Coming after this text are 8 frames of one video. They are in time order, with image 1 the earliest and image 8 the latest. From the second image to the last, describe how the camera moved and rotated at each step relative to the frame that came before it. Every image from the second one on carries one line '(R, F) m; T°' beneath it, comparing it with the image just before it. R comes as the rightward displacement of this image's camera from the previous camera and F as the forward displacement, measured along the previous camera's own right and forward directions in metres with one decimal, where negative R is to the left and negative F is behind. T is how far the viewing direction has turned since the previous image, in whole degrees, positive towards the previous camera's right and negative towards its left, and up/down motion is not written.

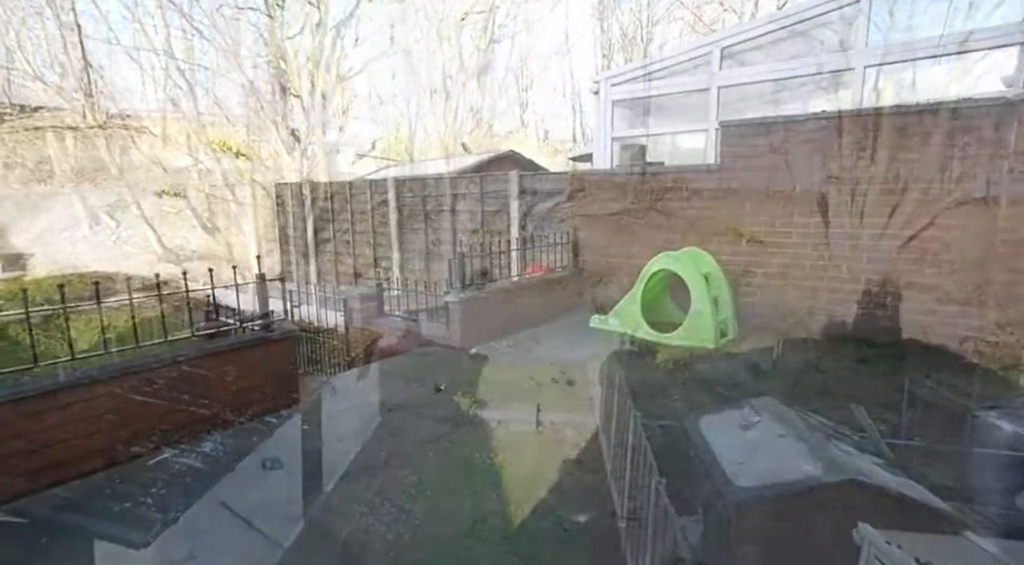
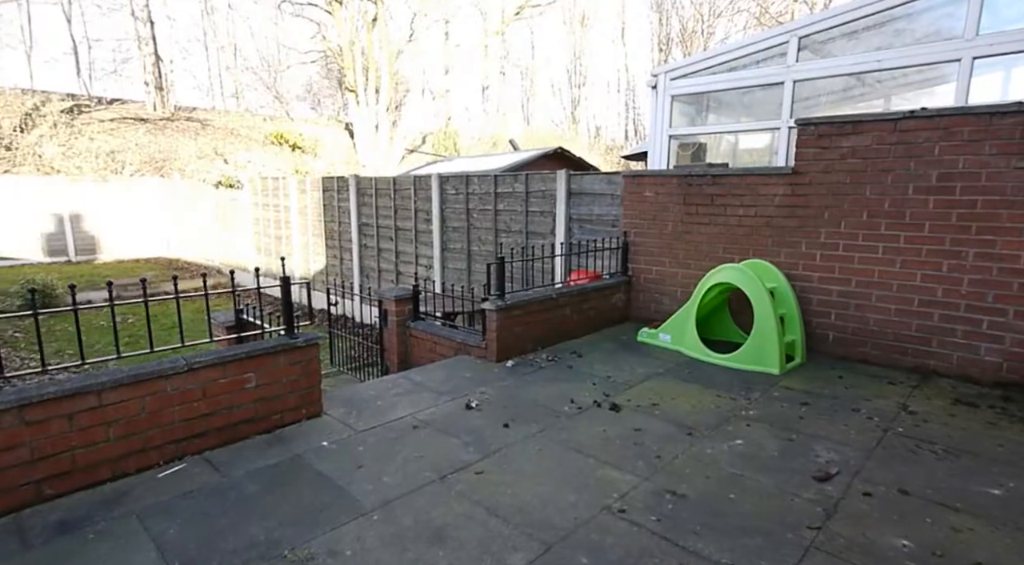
(0.0, +0.3) m; -4°
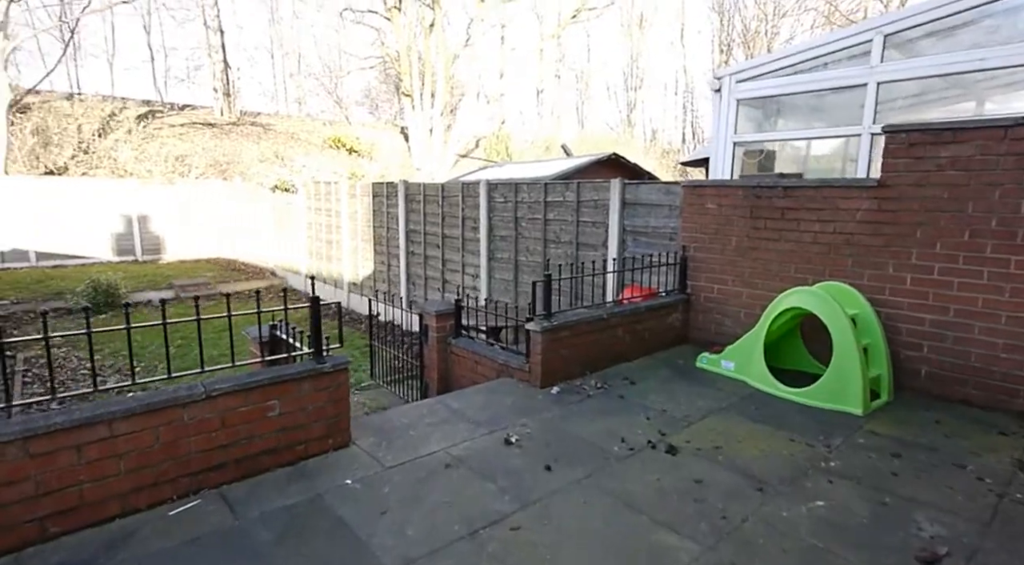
(0.0, +0.3) m; -5°
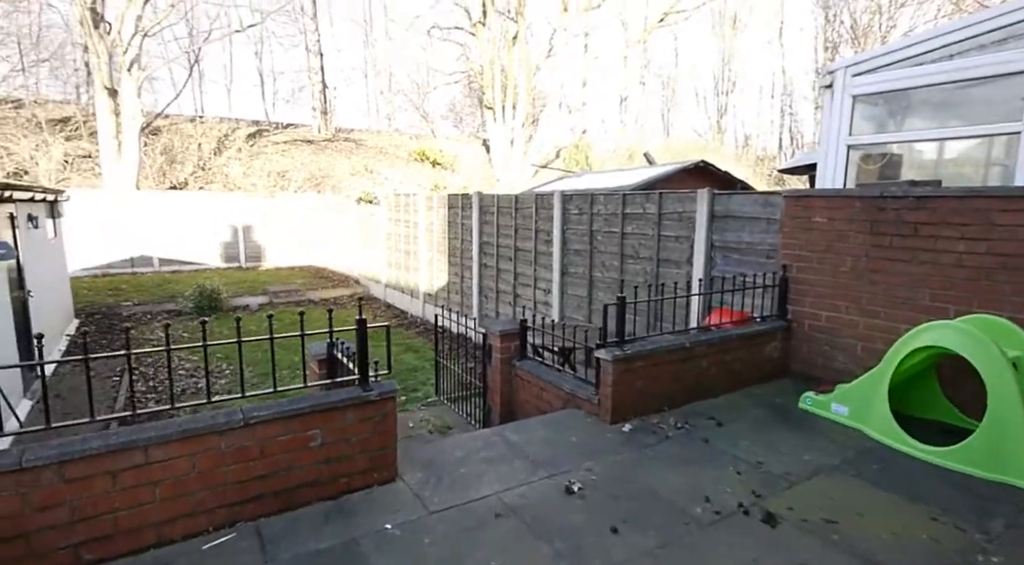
(+0.1, +0.4) m; -8°
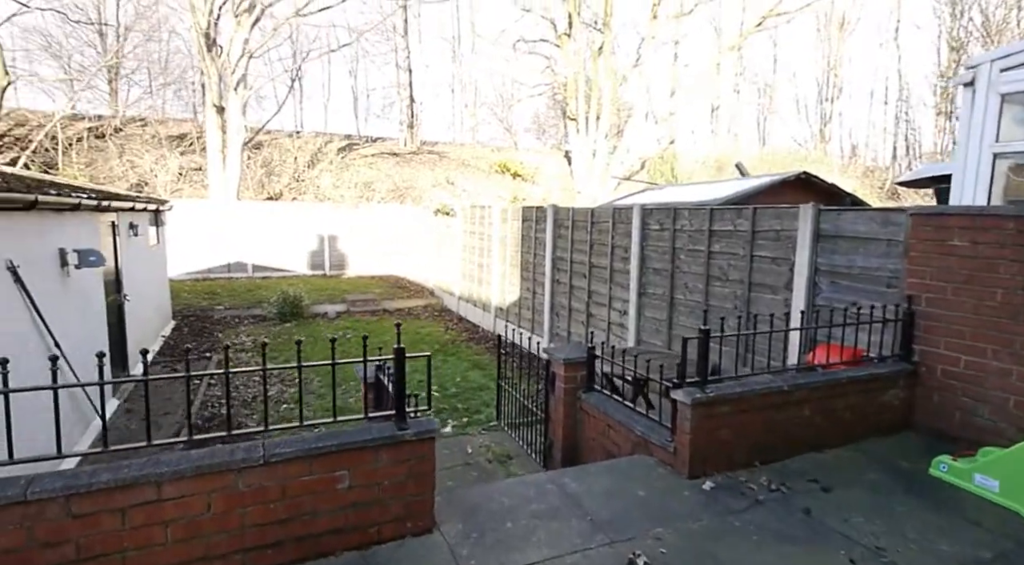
(+0.1, +0.4) m; -8°
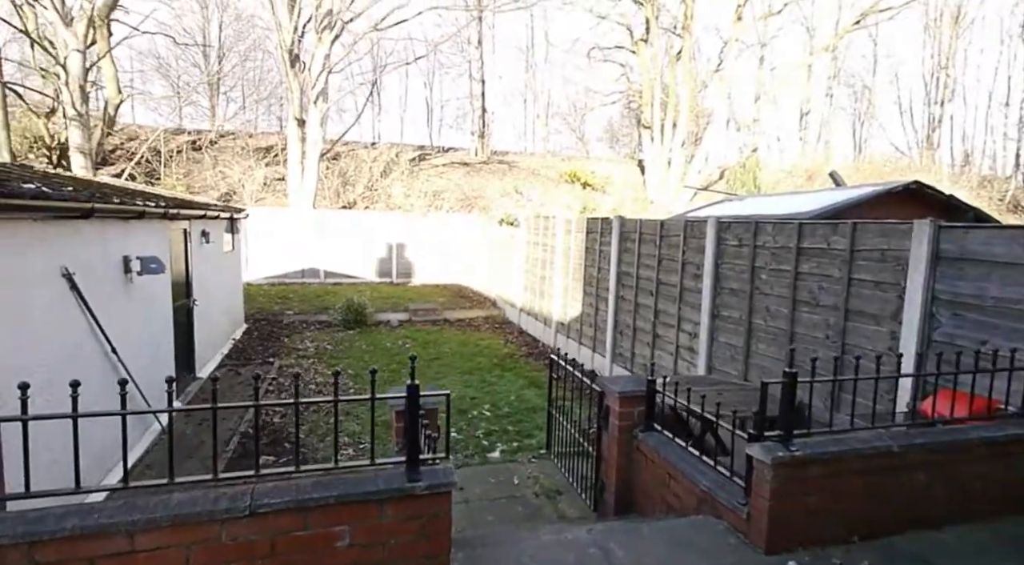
(+0.1, +0.5) m; -7°
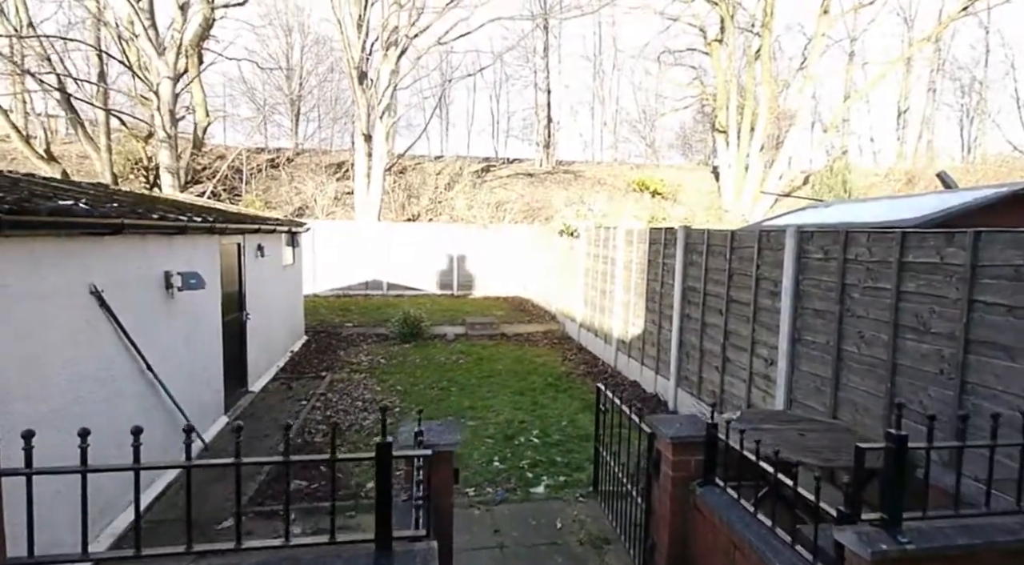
(+0.2, +0.5) m; -7°
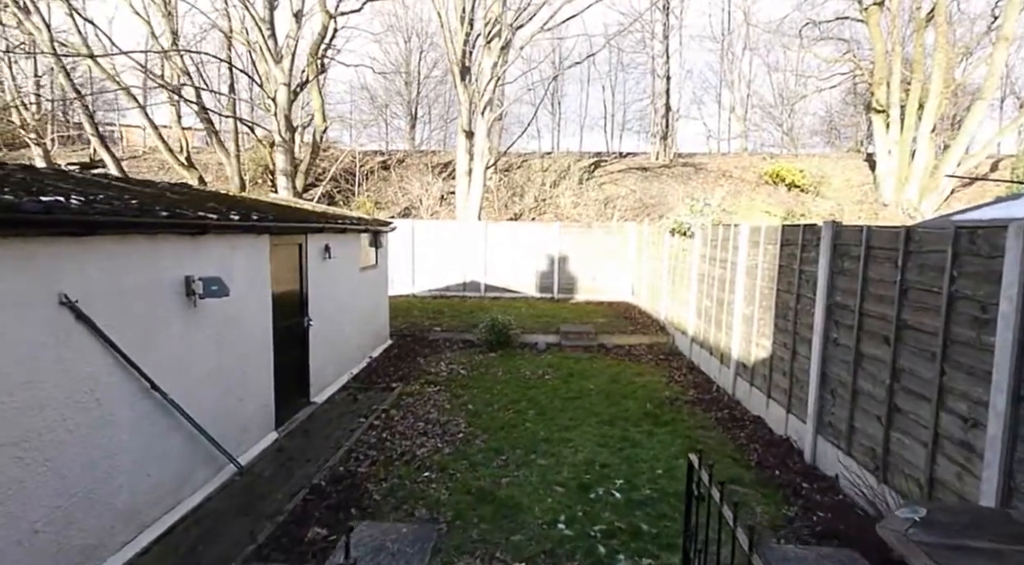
(+0.3, +1.3) m; -11°
